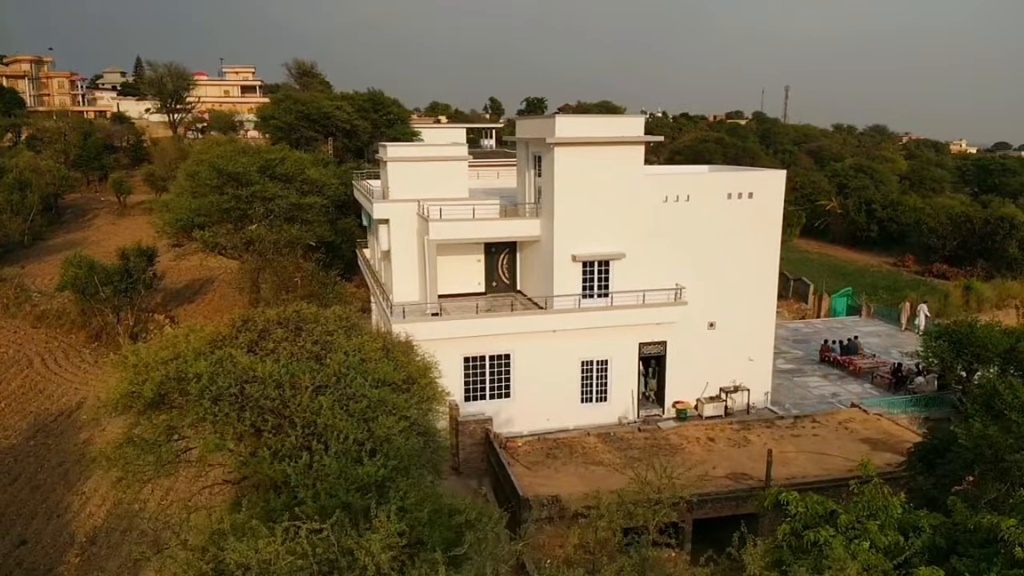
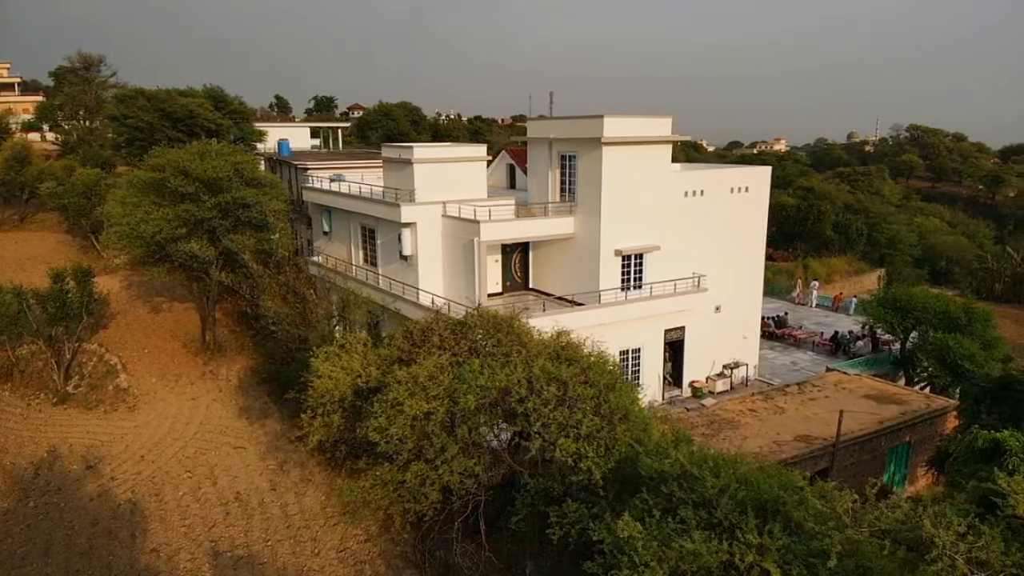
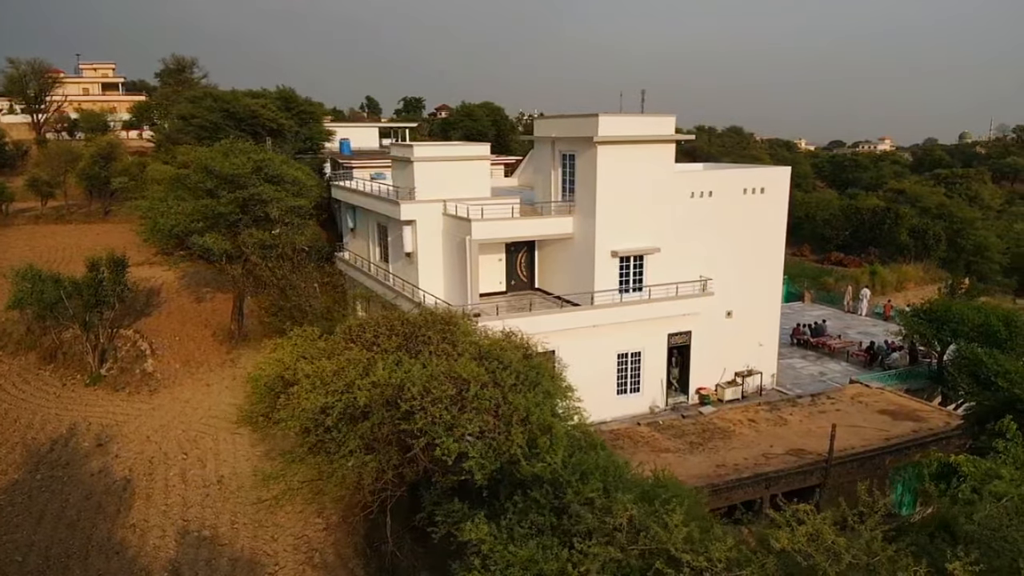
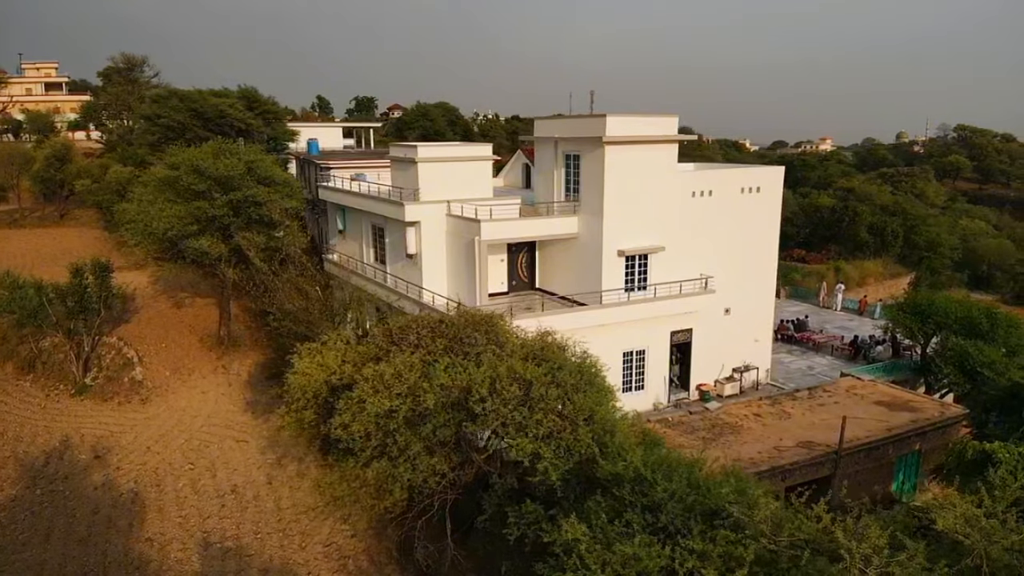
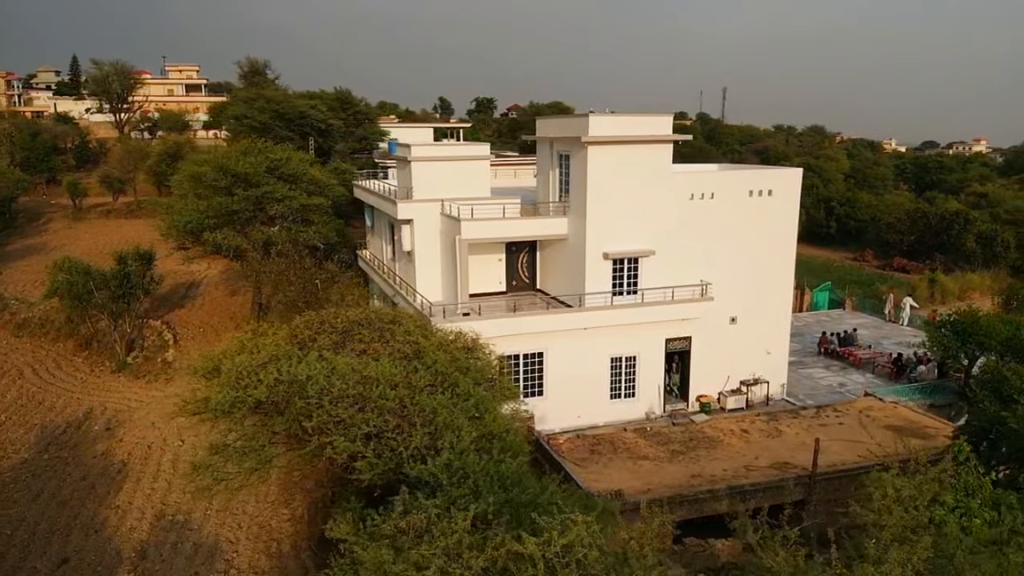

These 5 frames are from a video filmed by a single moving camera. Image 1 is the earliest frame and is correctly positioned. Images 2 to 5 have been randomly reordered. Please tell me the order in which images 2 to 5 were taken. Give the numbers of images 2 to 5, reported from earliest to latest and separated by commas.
5, 3, 4, 2
